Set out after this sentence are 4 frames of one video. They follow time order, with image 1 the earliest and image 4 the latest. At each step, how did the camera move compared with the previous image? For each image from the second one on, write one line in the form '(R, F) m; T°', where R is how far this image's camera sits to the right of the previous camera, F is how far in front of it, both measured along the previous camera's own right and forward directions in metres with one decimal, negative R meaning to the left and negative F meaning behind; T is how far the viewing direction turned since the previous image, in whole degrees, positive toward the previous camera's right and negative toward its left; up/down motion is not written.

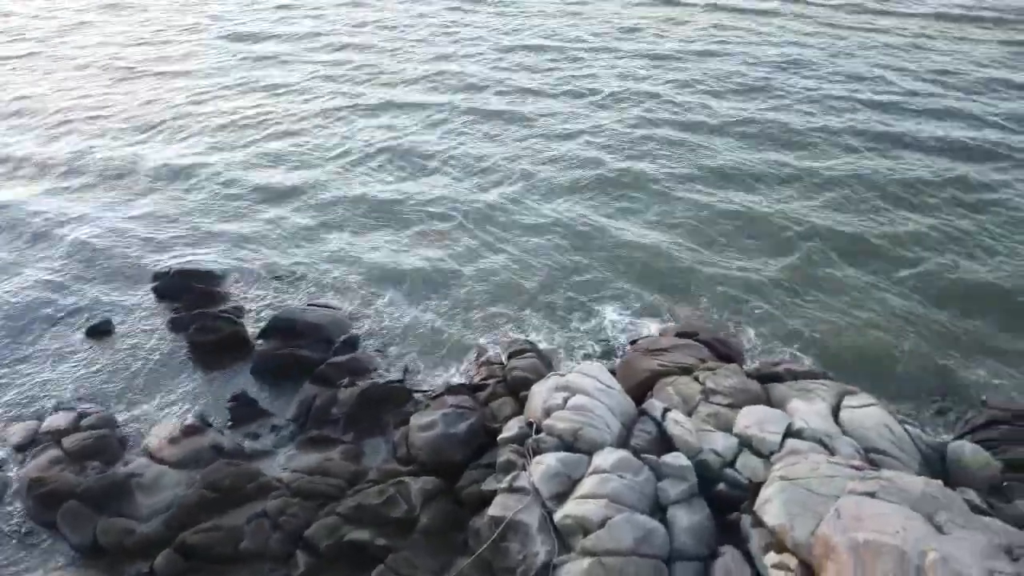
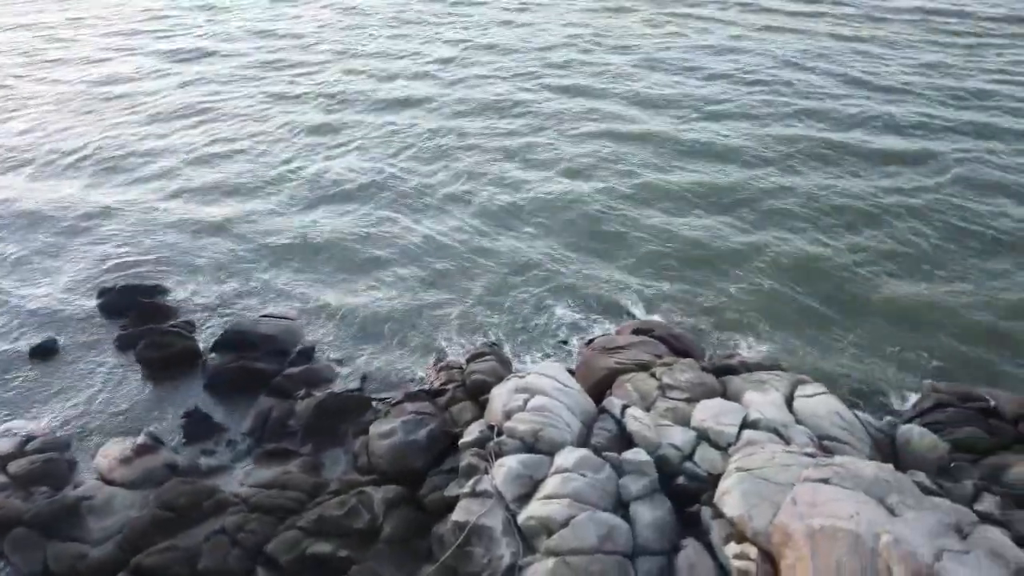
(+1.7, +0.1) m; -4°
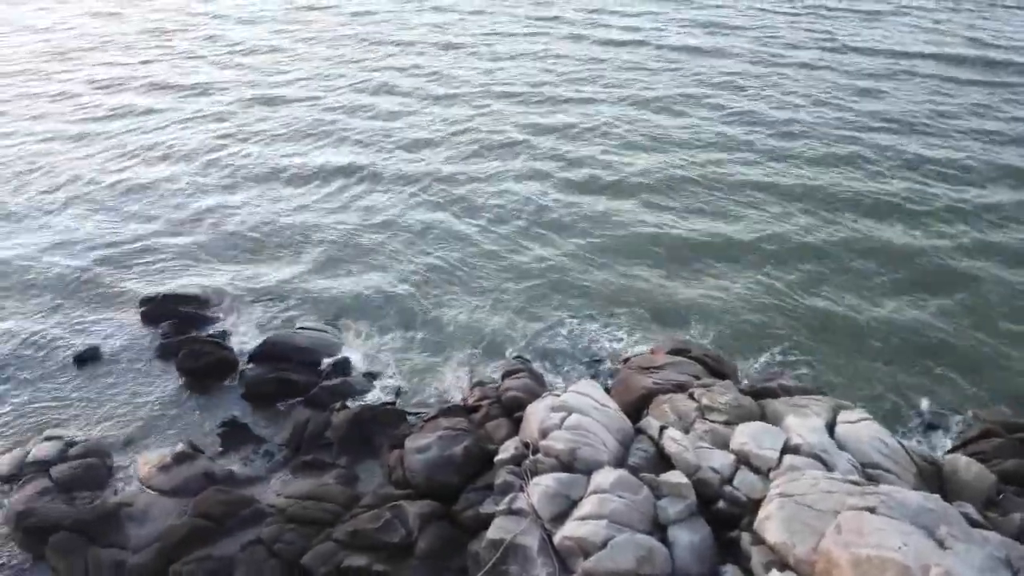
(-0.2, 0.0) m; -2°
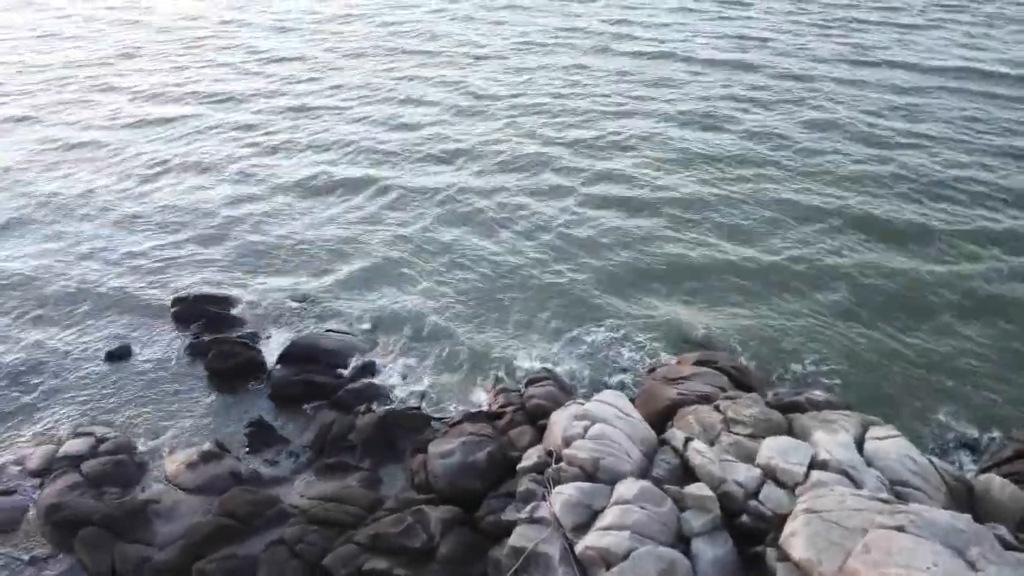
(0.0, 0.0) m; -2°
